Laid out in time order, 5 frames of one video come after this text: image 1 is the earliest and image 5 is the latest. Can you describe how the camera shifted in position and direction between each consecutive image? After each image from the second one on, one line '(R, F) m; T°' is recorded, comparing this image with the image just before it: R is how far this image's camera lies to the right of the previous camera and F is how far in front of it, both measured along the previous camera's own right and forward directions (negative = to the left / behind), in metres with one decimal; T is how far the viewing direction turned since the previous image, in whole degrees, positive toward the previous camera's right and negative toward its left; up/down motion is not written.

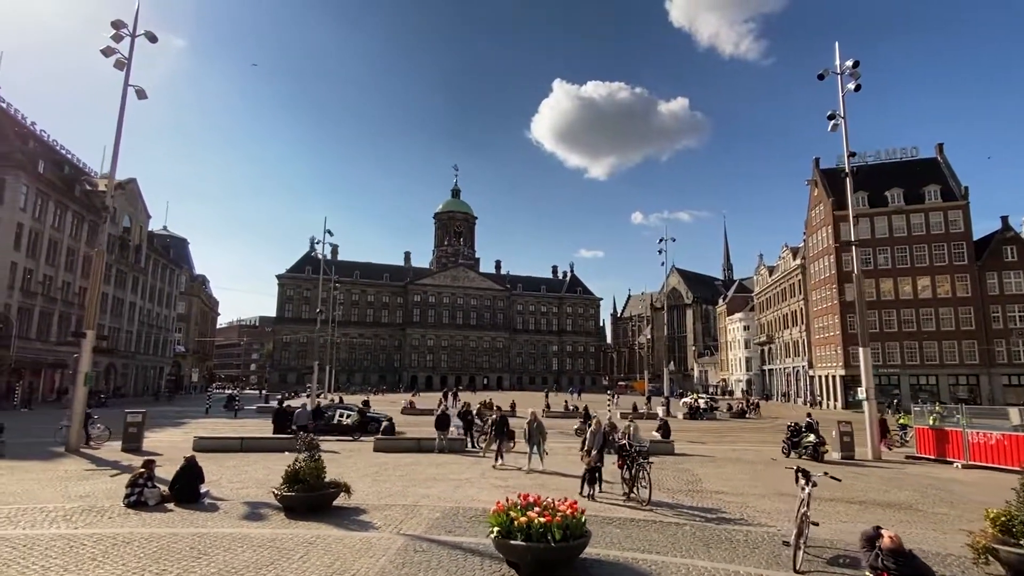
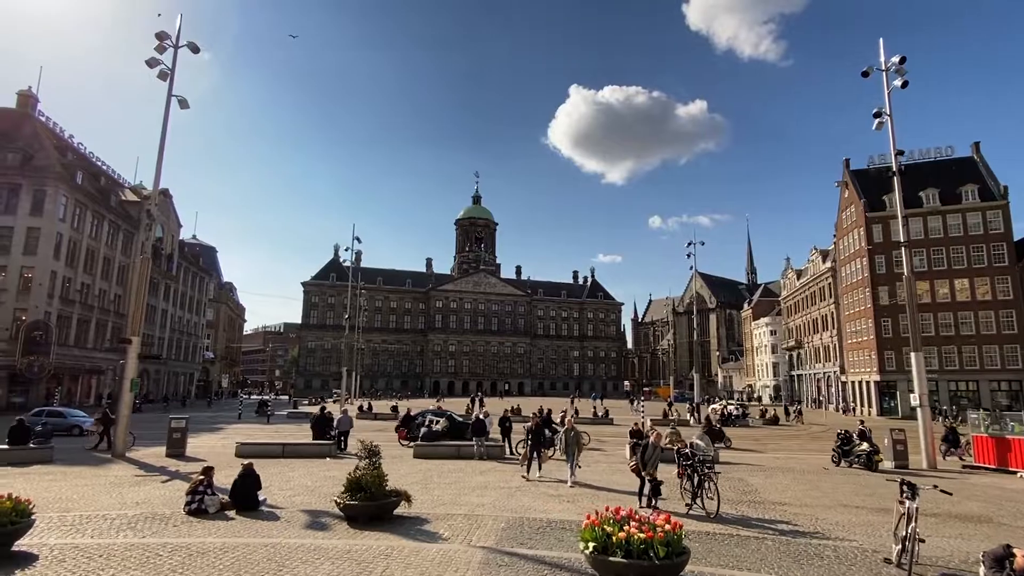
(-0.8, +0.2) m; -2°
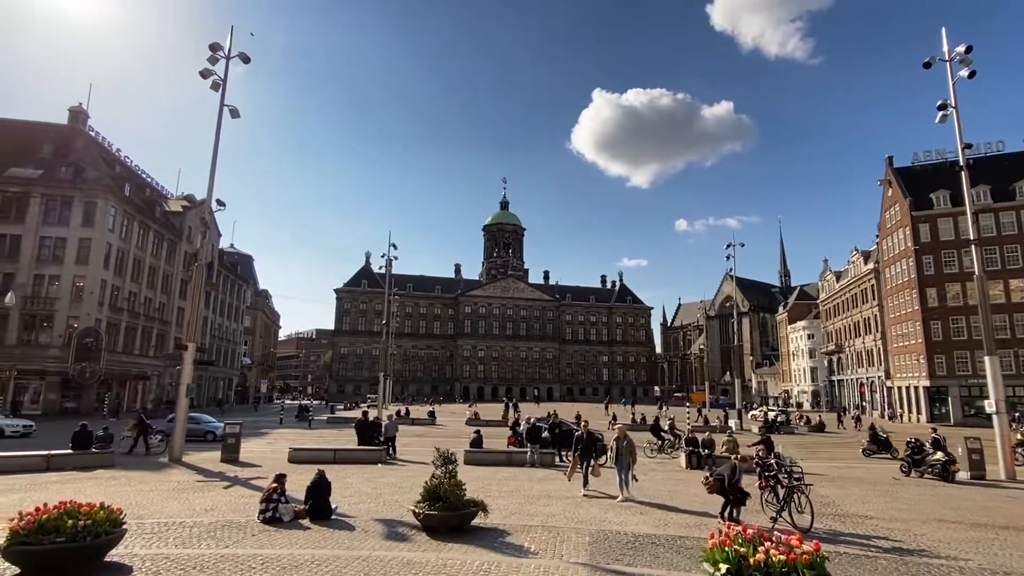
(-0.9, +0.3) m; -3°
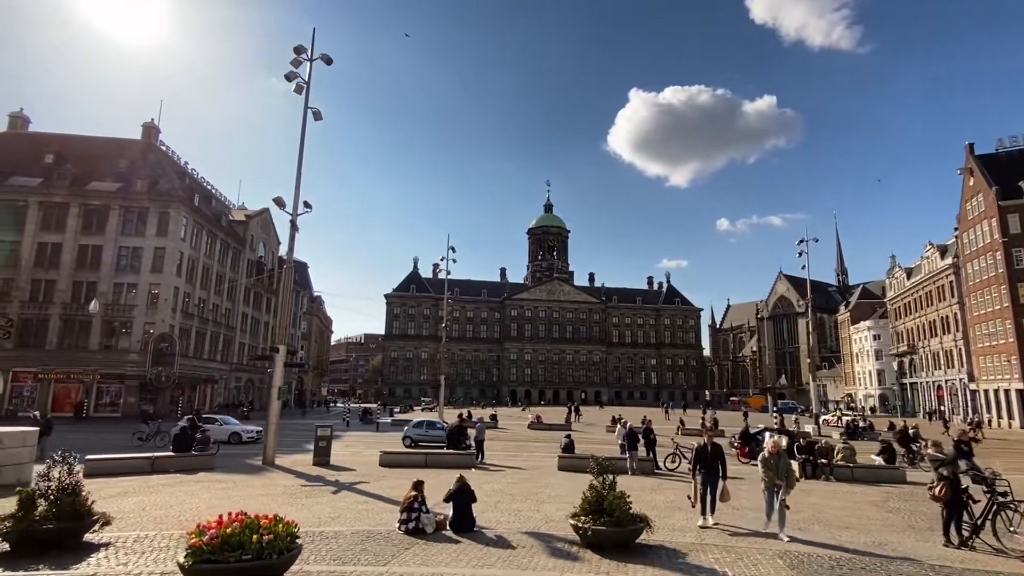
(-1.9, +0.7) m; -4°
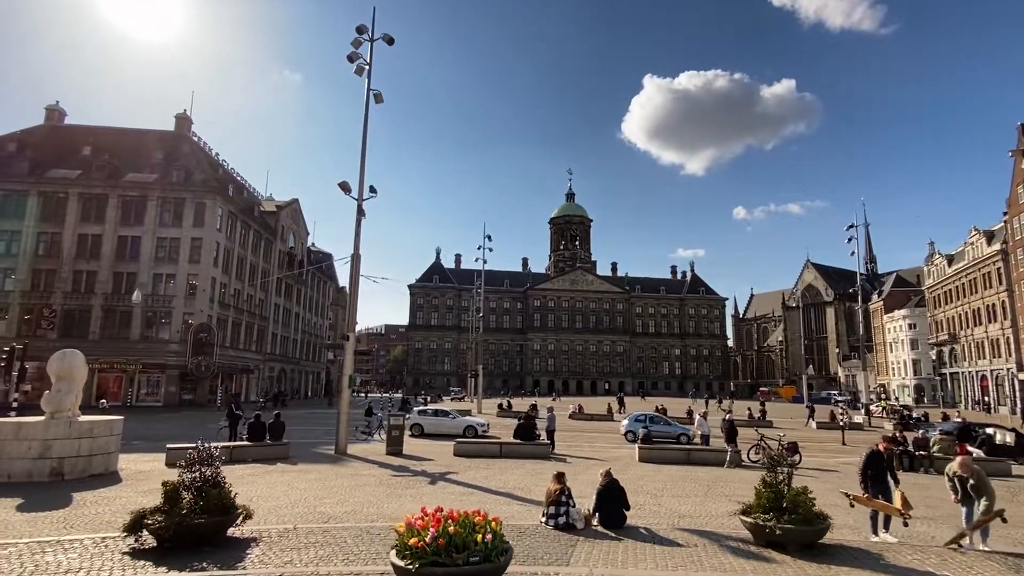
(-2.1, +0.6) m; -2°
